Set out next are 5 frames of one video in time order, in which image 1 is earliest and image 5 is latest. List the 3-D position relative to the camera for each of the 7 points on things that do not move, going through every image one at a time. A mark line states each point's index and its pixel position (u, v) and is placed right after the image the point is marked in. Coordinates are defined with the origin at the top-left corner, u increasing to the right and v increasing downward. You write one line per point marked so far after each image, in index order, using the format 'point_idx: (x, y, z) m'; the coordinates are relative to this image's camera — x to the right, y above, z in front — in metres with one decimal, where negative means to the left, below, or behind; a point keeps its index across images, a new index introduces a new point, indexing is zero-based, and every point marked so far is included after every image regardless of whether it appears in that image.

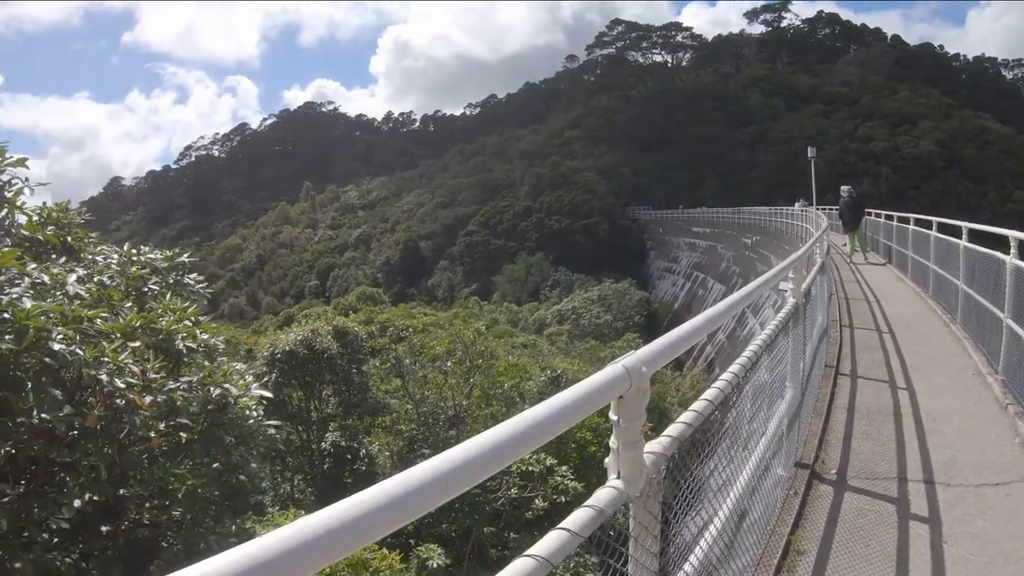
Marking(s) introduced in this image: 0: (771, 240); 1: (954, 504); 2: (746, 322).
0: (+7.4, +1.4, +20.1) m
1: (+2.8, -1.4, +4.3) m
2: (+6.5, -1.0, +19.4) m
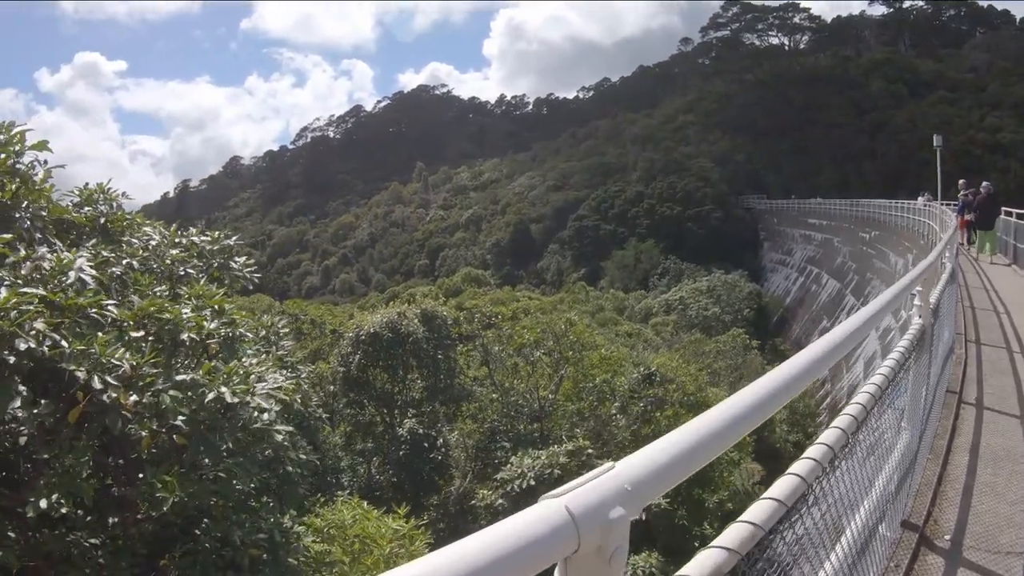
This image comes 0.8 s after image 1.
0: (+10.2, +1.4, +18.6) m
1: (+2.9, -1.5, +3.8) m
2: (+9.1, -1.0, +18.1) m
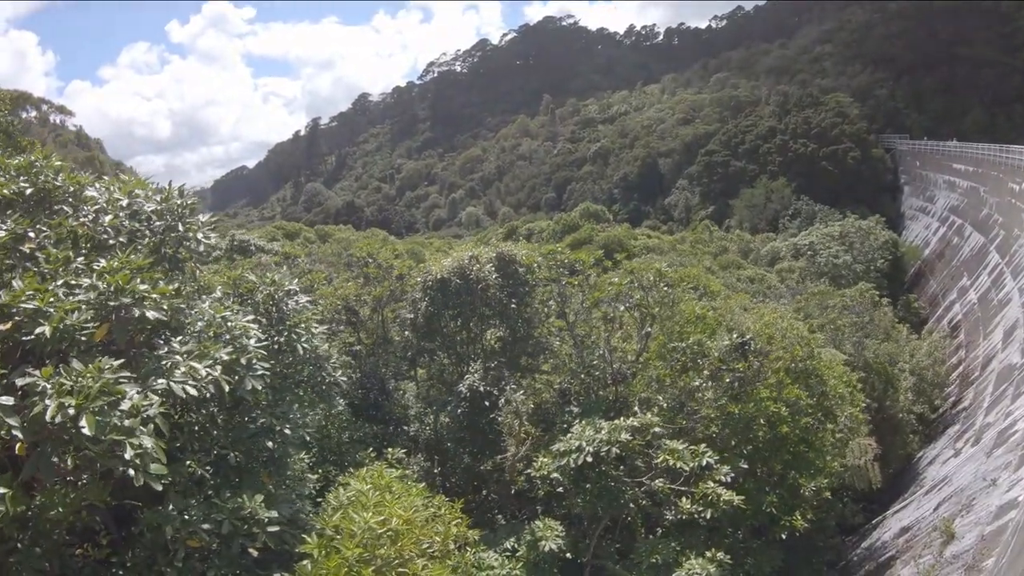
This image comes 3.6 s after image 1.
0: (+13.0, +2.5, +16.7) m
1: (+3.1, -1.4, +3.8) m
2: (+11.7, +0.1, +16.6) m
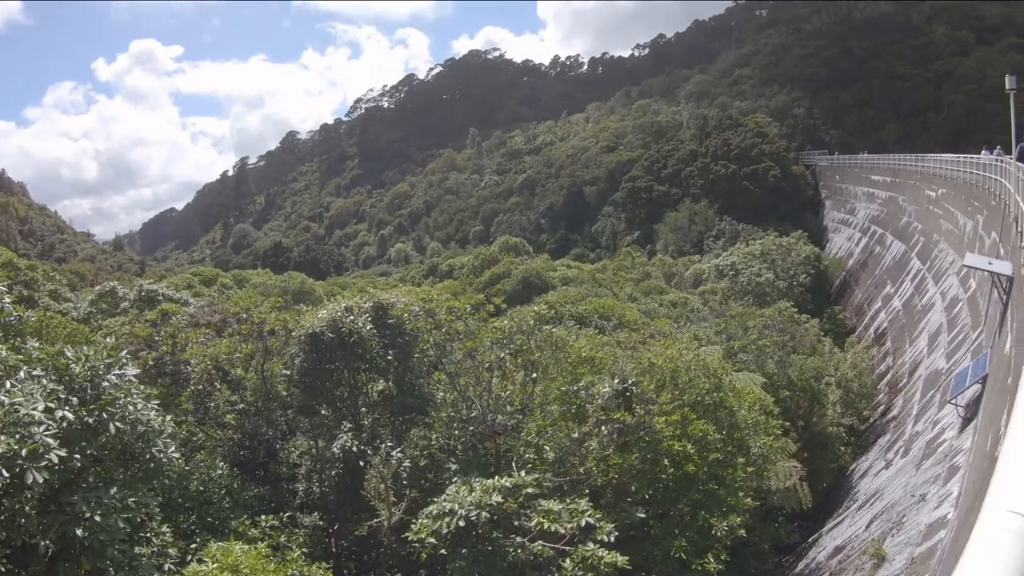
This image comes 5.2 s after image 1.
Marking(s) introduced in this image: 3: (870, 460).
0: (+11.3, +2.3, +17.2) m
1: (+2.5, -1.5, +3.5) m
2: (+10.2, -0.1, +17.0) m
3: (+6.9, -3.3, +13.3) m
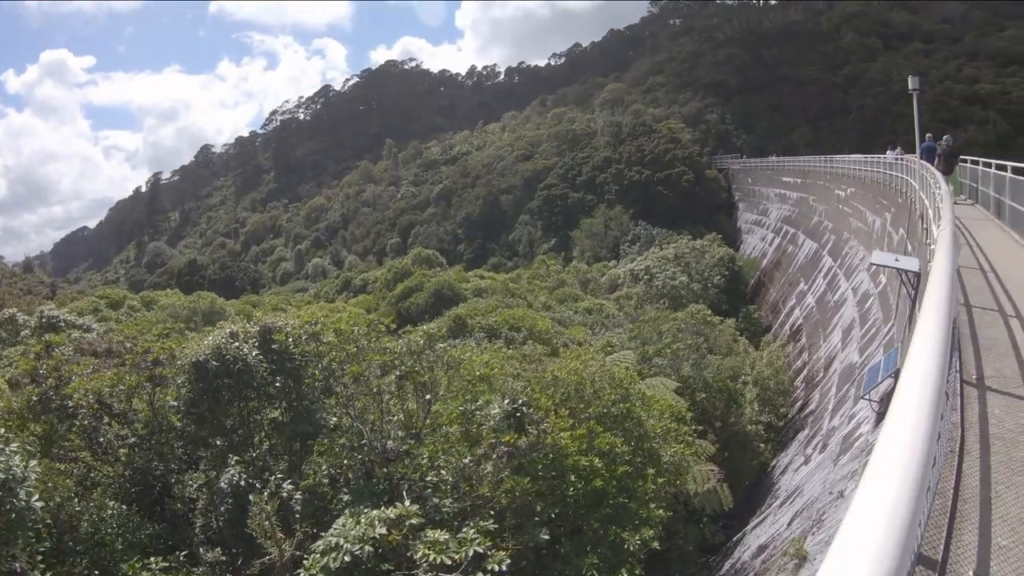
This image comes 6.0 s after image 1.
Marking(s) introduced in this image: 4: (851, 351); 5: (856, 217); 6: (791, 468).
0: (+9.4, +2.5, +18.0) m
1: (+1.9, -1.5, +3.6) m
2: (+8.3, 0.0, +17.6) m
3: (+5.5, -3.3, +13.6) m
4: (+6.7, -1.2, +13.7) m
5: (+9.7, +2.1, +19.4) m
6: (+5.2, -3.3, +12.9) m
